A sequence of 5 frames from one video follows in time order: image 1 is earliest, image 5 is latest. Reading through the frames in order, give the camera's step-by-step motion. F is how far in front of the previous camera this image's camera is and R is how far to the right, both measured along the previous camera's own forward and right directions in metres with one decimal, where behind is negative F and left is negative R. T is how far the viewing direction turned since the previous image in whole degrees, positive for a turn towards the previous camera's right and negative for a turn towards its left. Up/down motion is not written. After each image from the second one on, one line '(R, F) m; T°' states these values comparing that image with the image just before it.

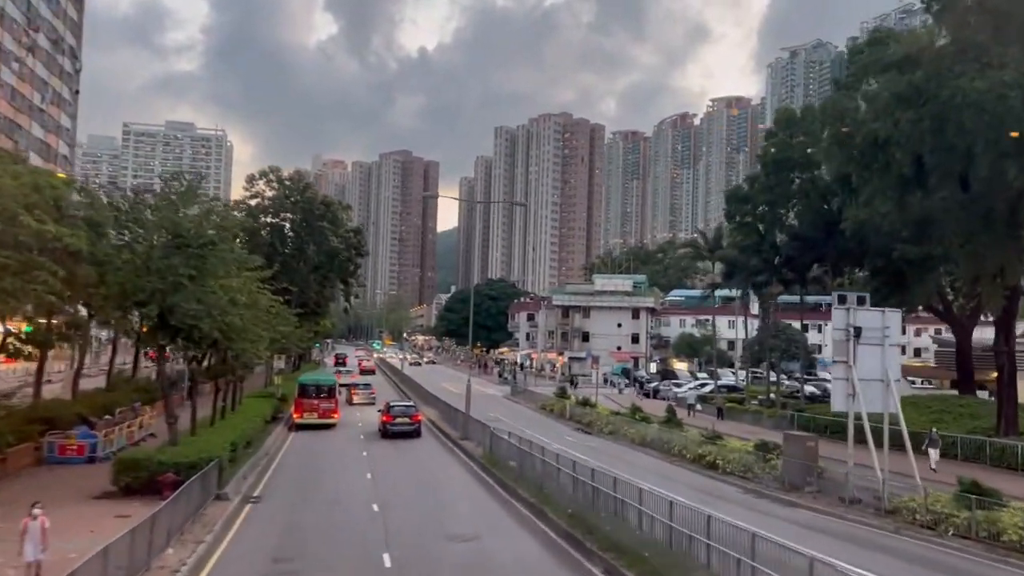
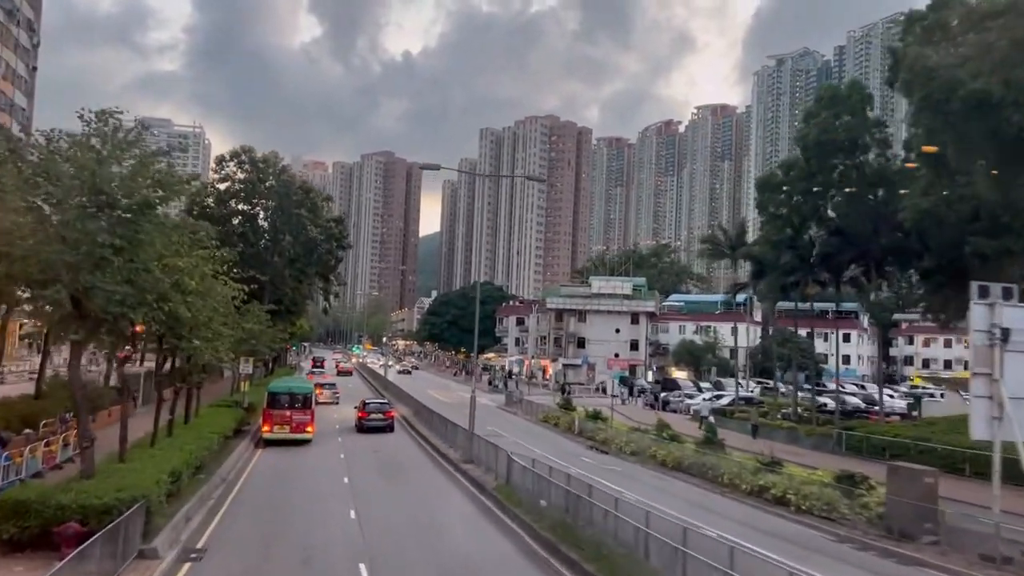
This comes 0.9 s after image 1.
(-1.1, +5.2) m; +1°
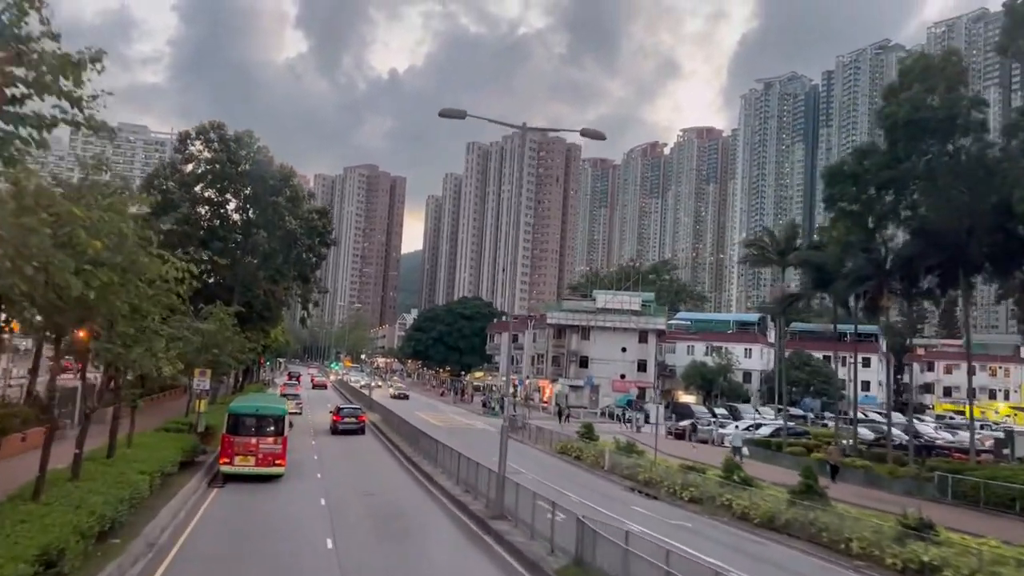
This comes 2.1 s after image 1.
(-1.6, +6.6) m; +1°
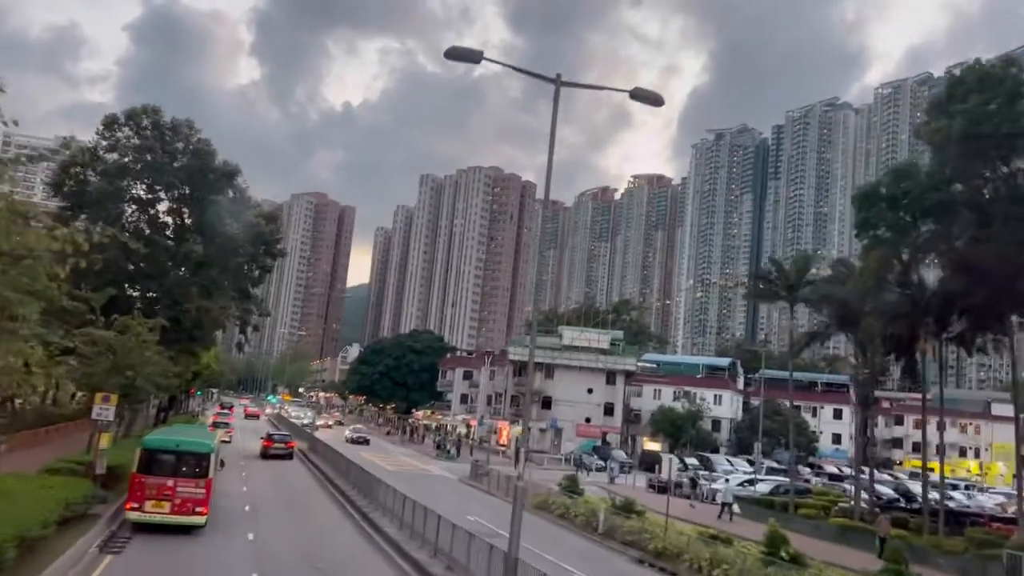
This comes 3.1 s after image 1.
(-1.3, +5.1) m; +4°
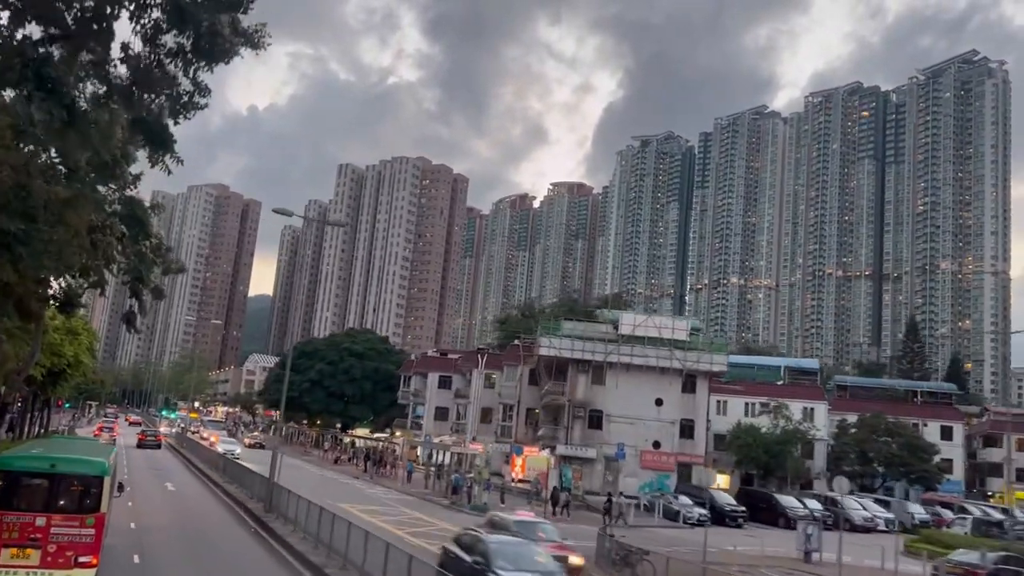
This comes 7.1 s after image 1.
(-7.3, +21.4) m; +7°
